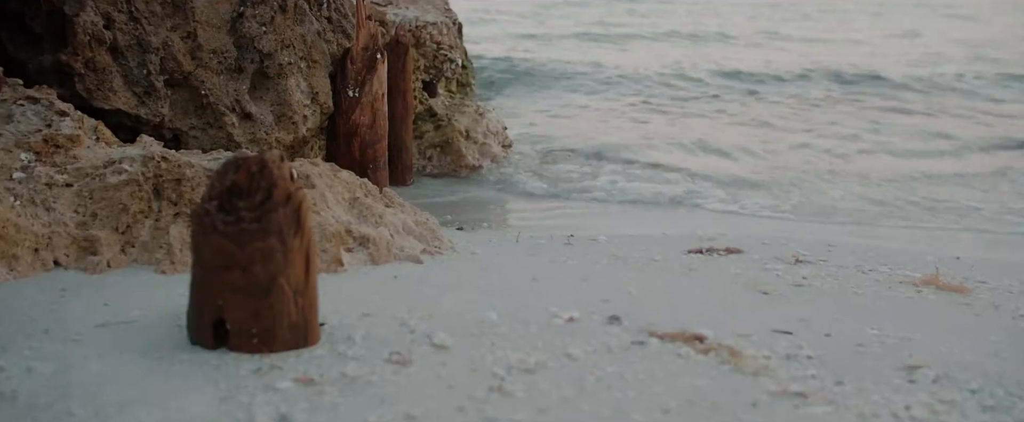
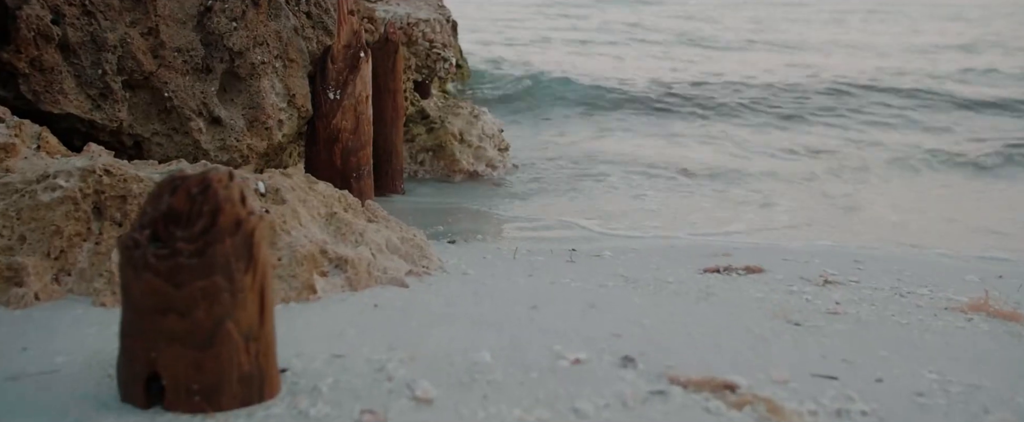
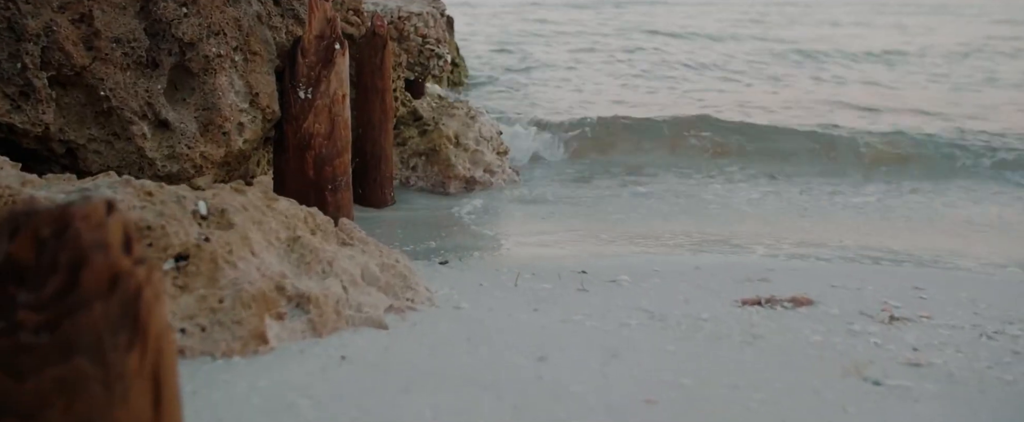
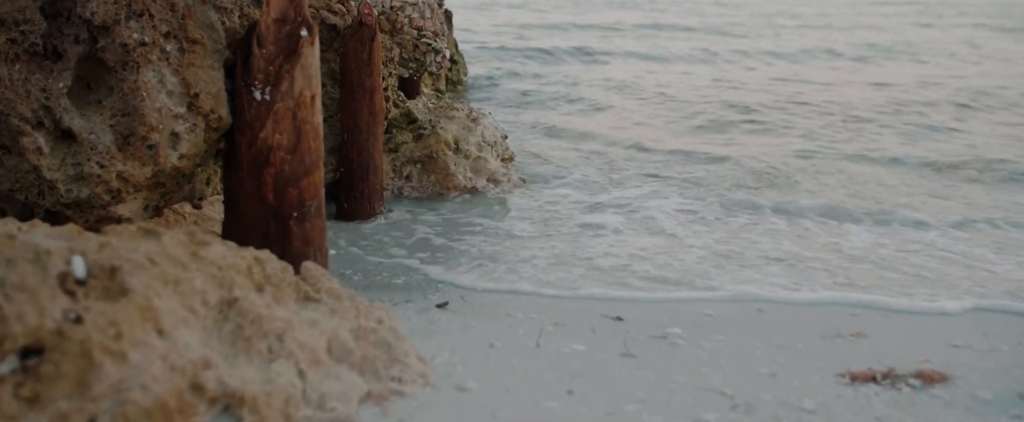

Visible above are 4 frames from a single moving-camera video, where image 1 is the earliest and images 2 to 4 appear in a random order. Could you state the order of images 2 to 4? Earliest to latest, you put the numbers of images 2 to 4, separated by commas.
2, 3, 4
